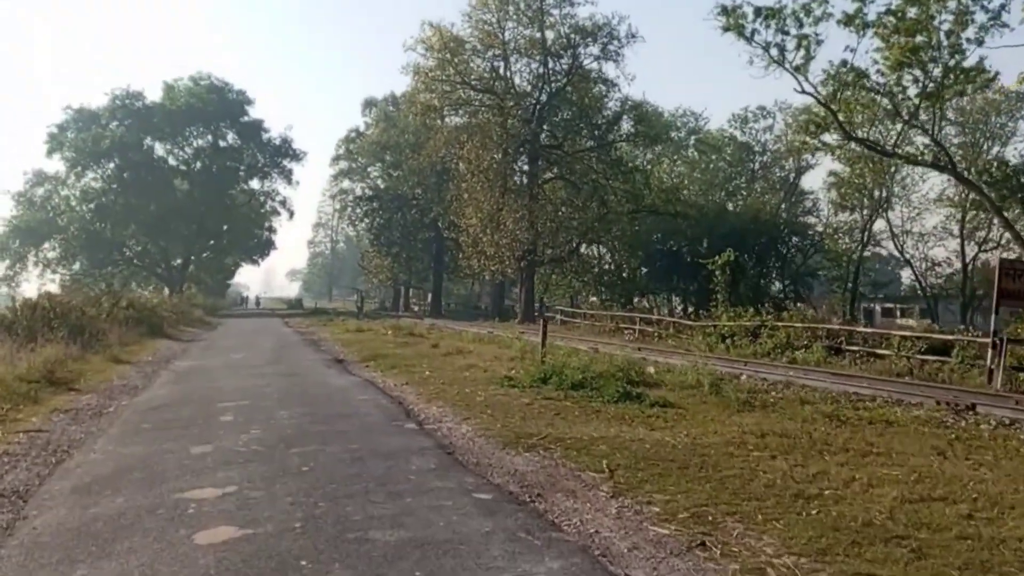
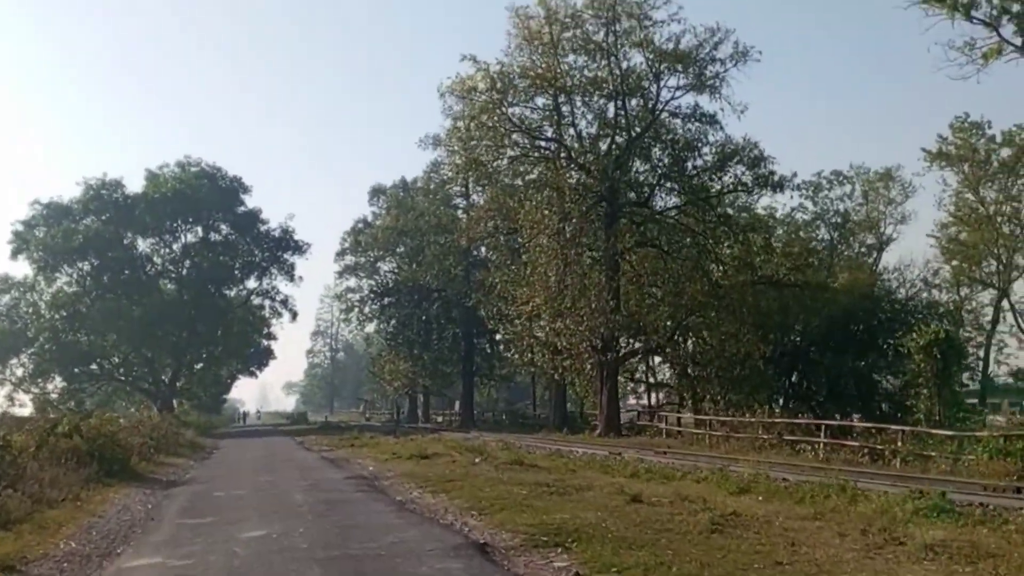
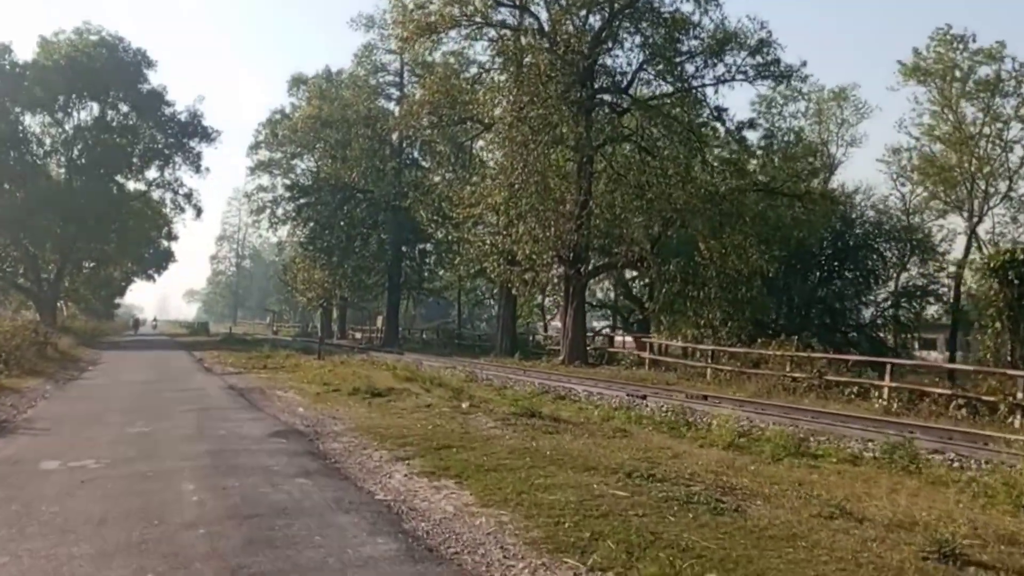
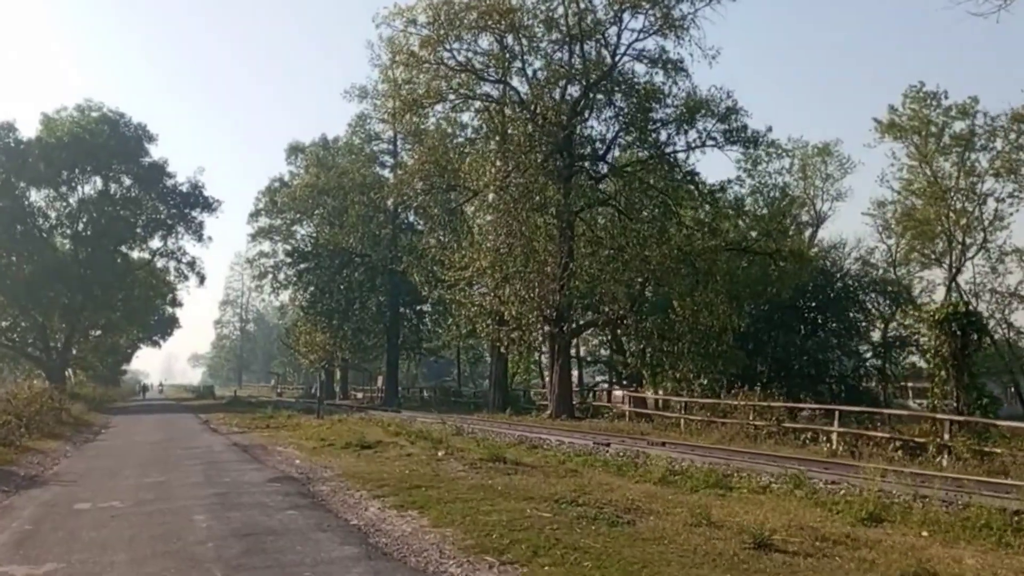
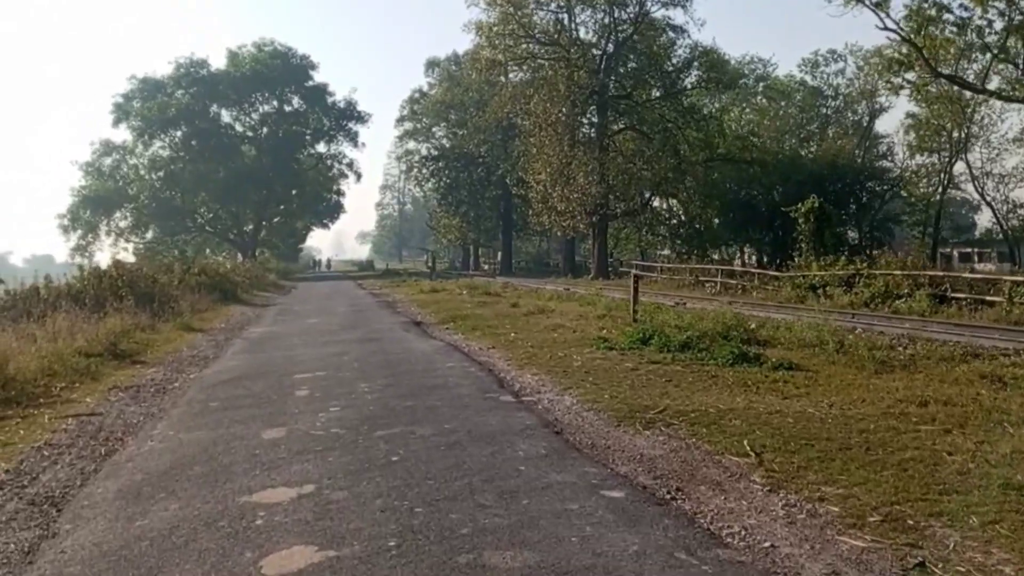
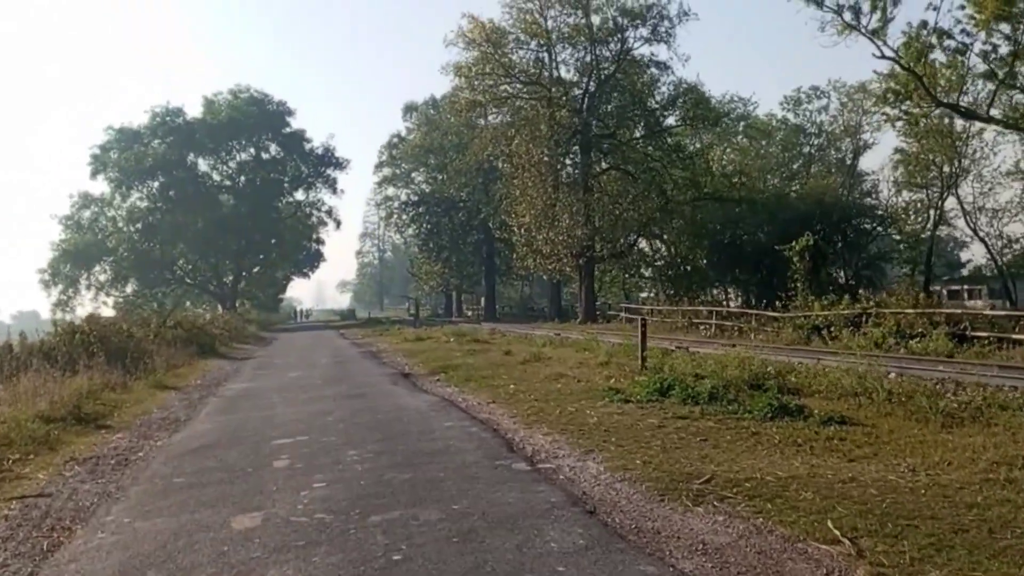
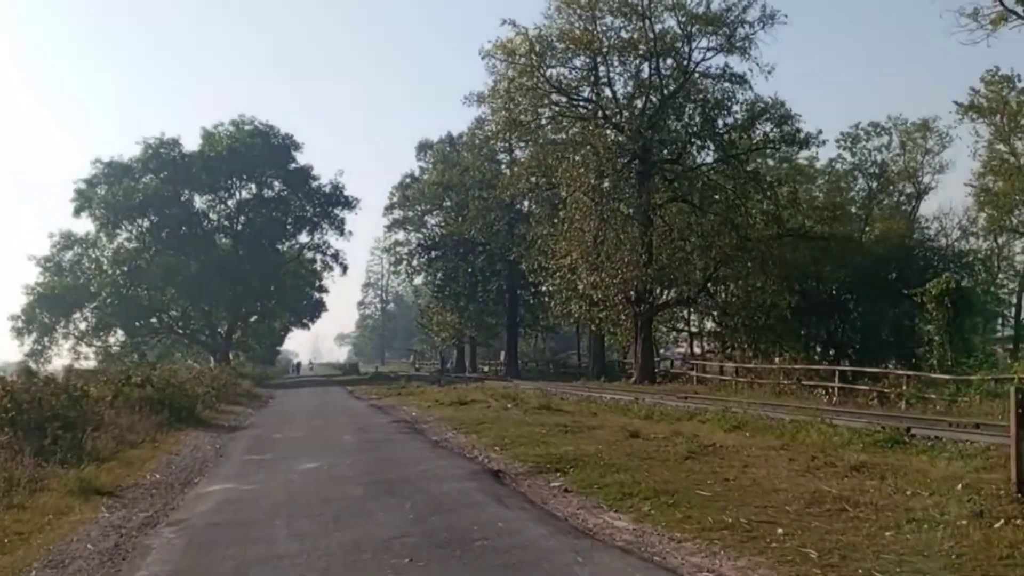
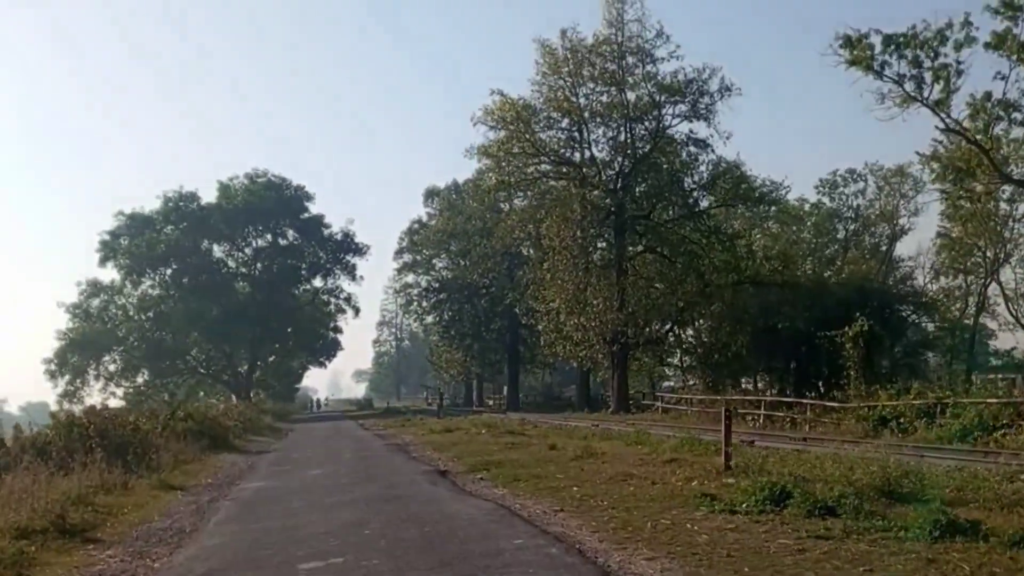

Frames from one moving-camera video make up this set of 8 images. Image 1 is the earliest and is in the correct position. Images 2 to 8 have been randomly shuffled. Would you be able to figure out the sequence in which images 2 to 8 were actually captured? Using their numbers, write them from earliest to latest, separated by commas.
5, 6, 8, 7, 2, 4, 3
